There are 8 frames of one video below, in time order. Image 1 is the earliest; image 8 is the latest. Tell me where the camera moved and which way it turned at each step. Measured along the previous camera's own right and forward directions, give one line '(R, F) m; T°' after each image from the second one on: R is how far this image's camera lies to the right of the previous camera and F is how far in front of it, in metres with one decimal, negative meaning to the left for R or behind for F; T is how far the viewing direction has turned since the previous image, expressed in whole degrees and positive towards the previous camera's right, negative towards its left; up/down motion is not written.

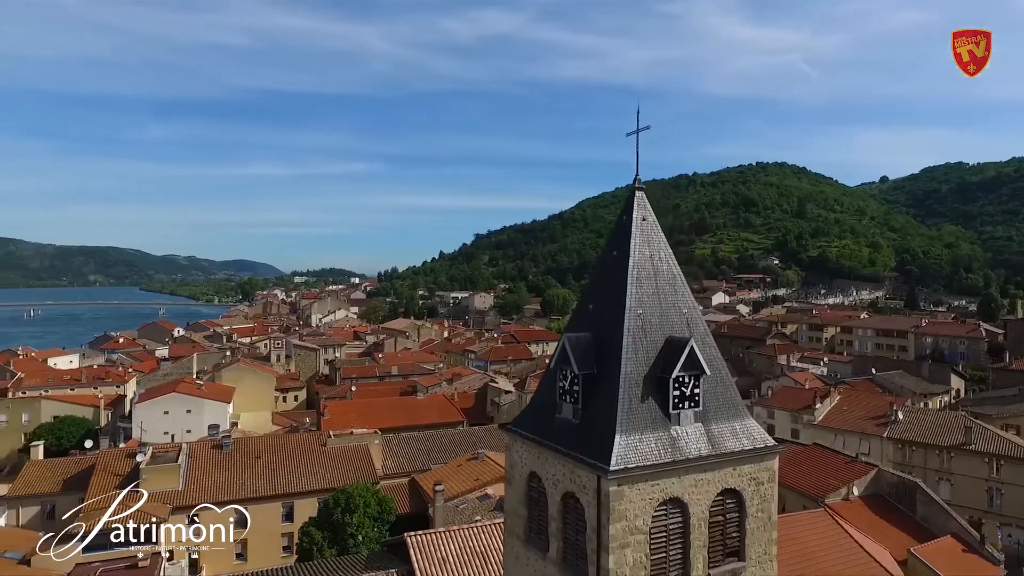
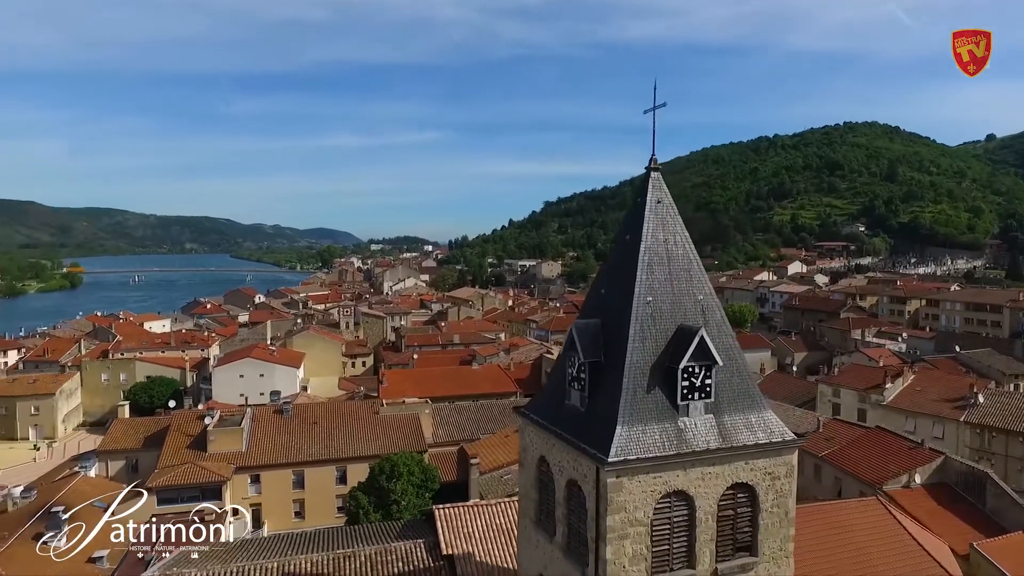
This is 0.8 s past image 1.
(+1.3, +0.2) m; -7°
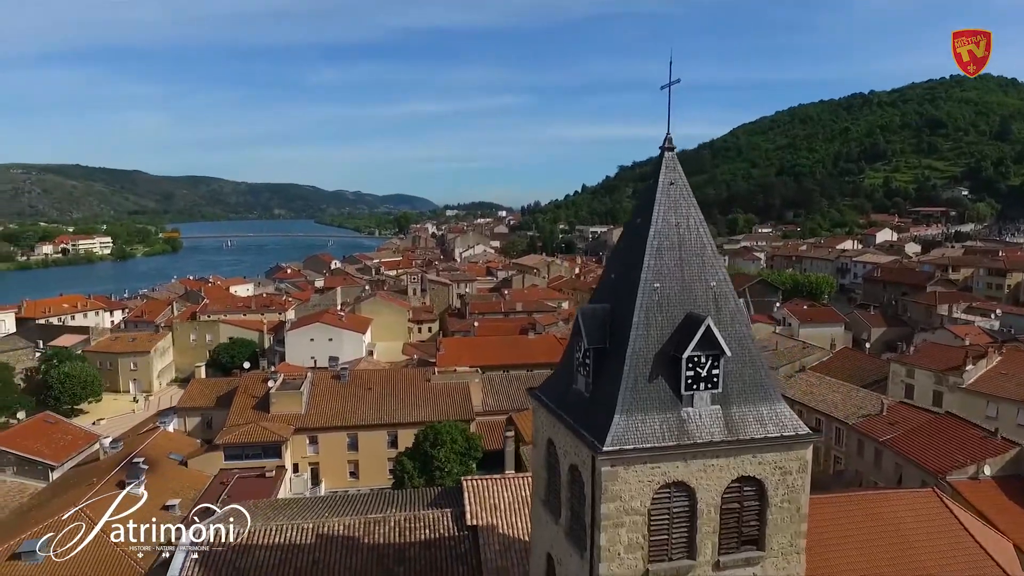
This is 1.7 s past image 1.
(+1.4, +0.1) m; -7°
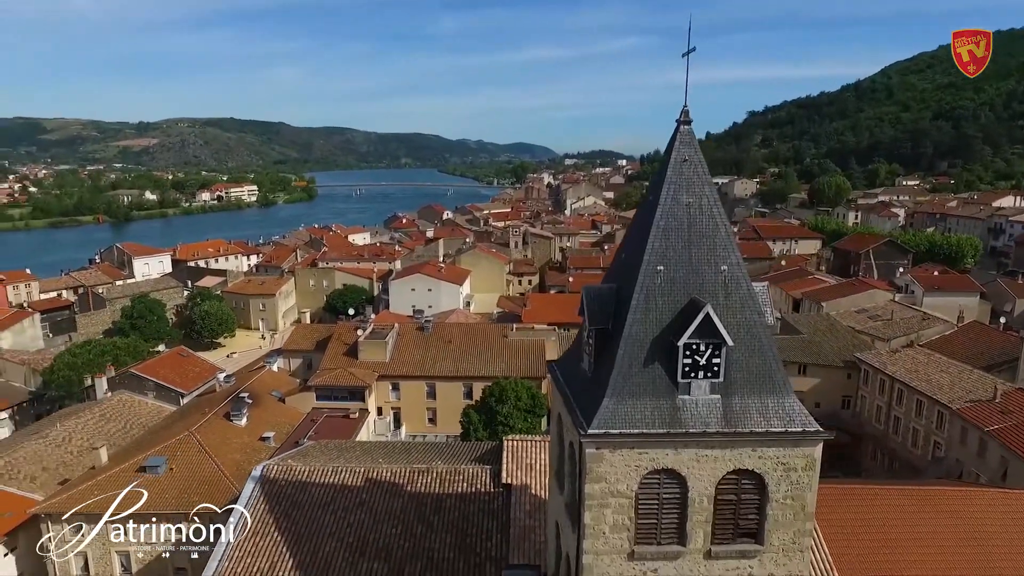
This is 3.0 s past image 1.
(+2.2, +0.1) m; -11°
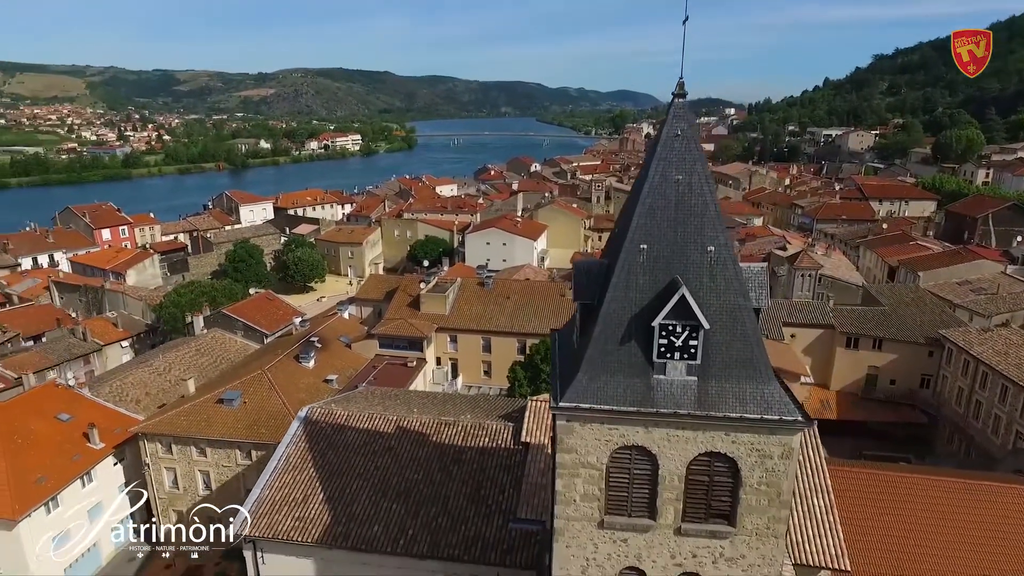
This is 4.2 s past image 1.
(+2.1, -0.1) m; -9°
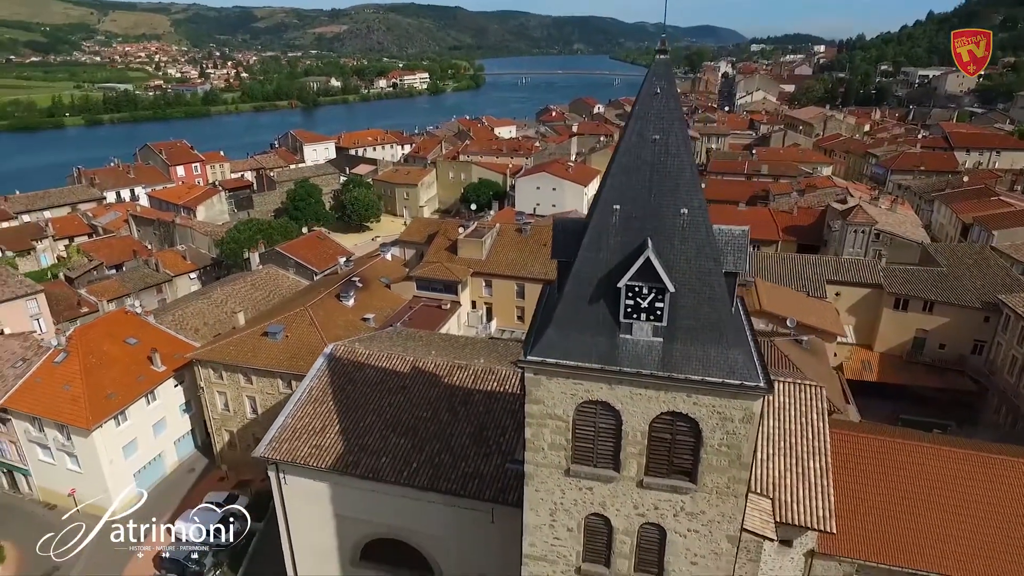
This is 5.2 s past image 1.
(+1.7, -0.2) m; -6°
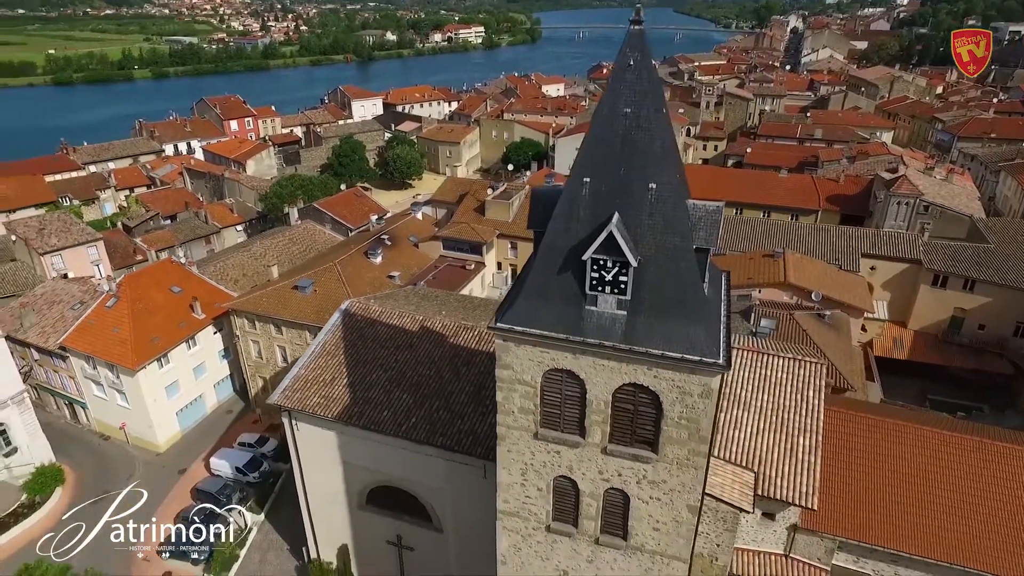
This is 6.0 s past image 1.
(+1.5, -0.2) m; -5°
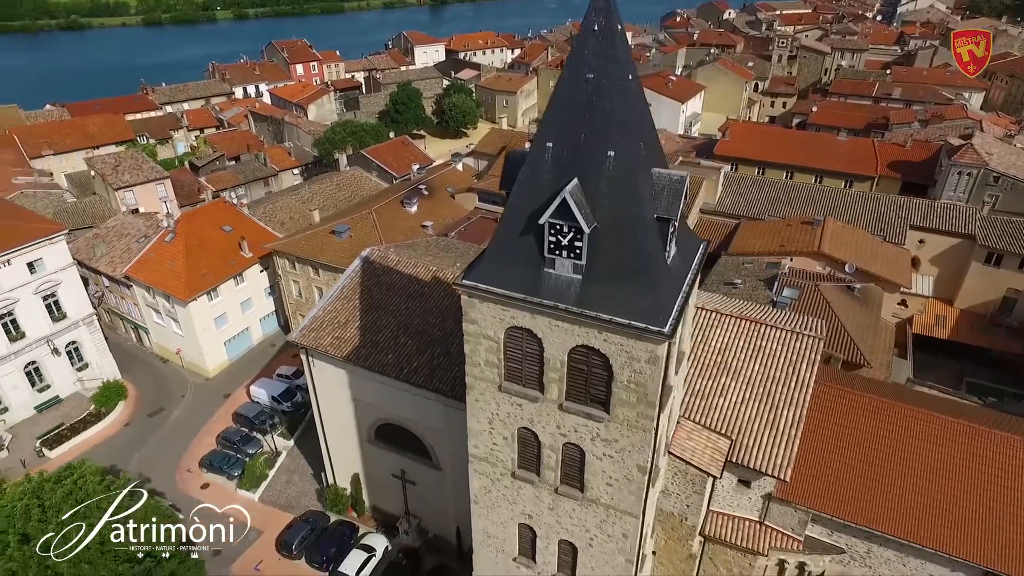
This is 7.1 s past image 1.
(+2.0, -0.3) m; -6°
